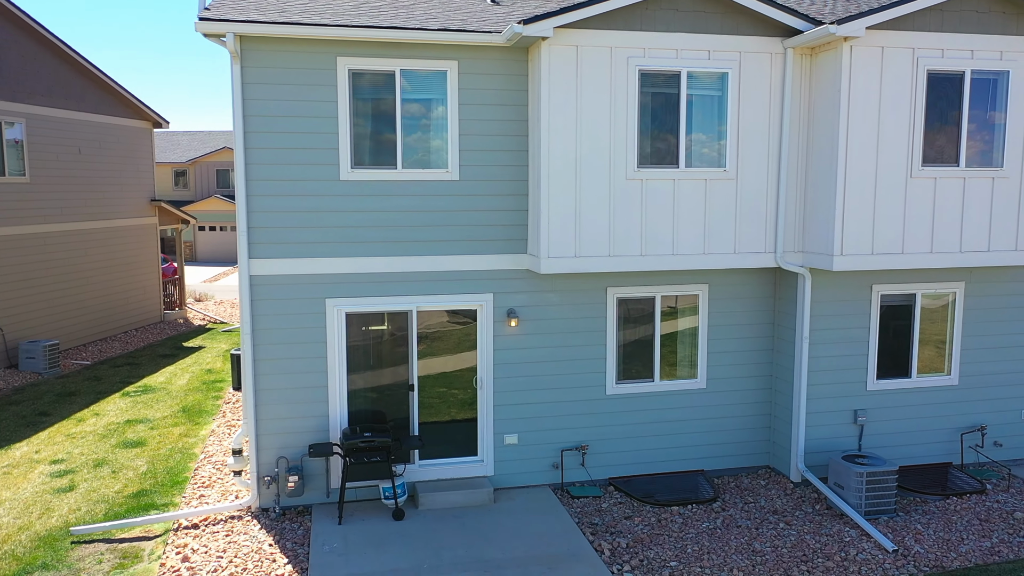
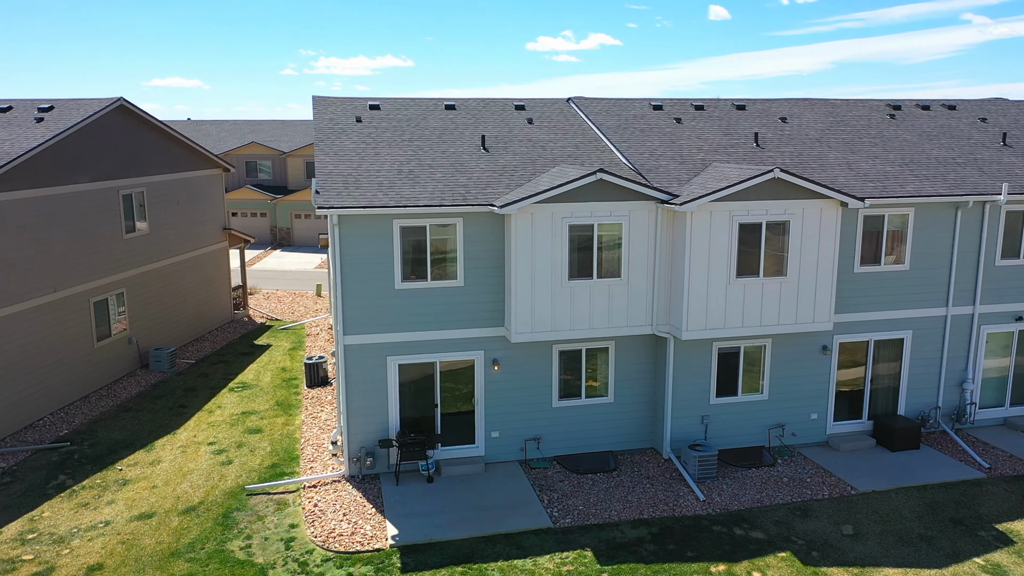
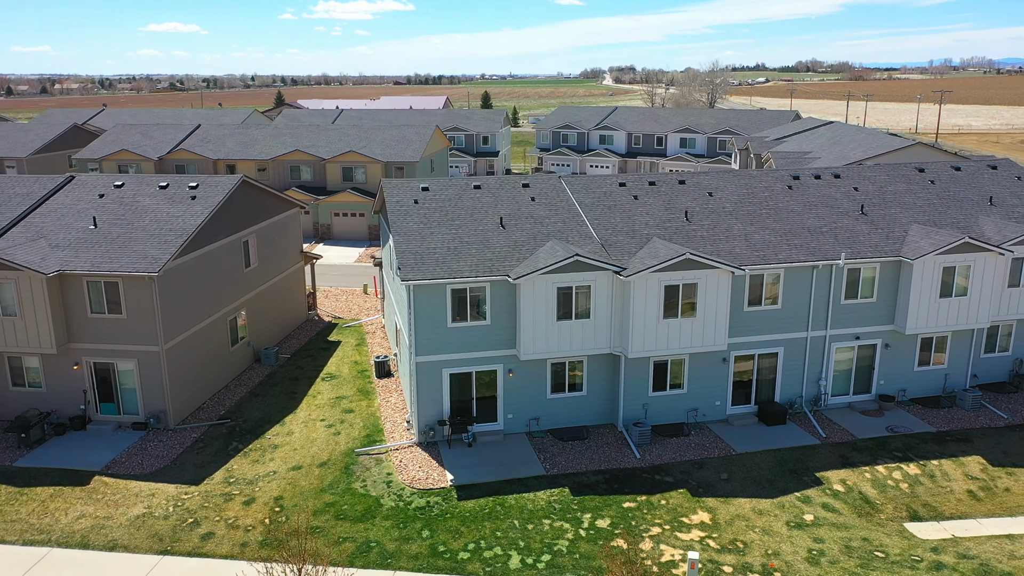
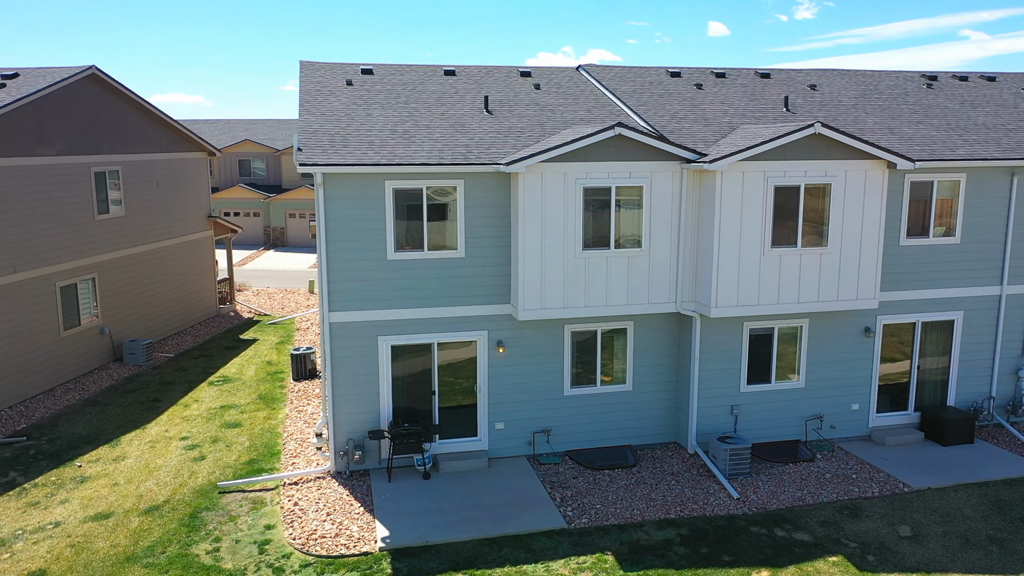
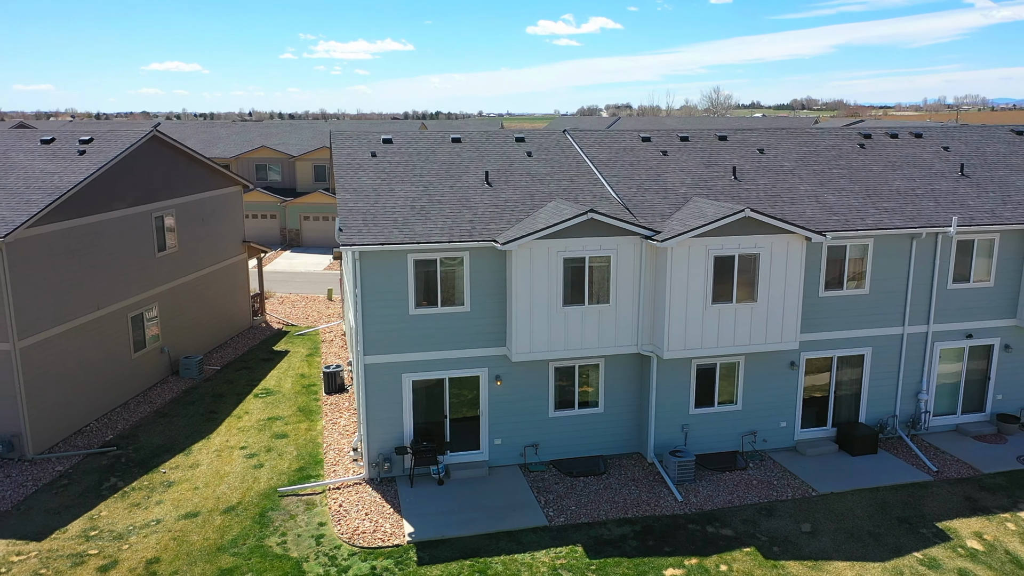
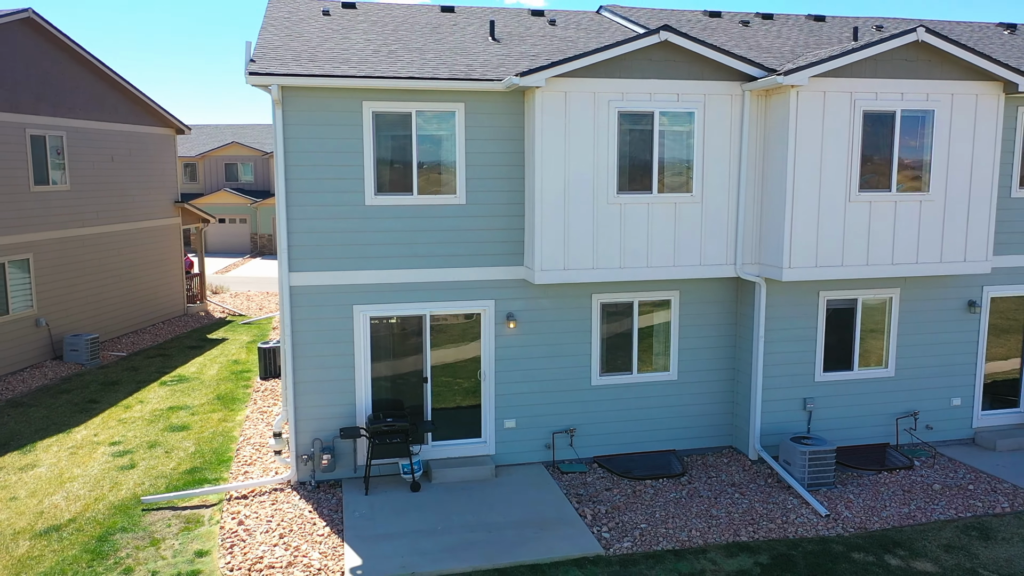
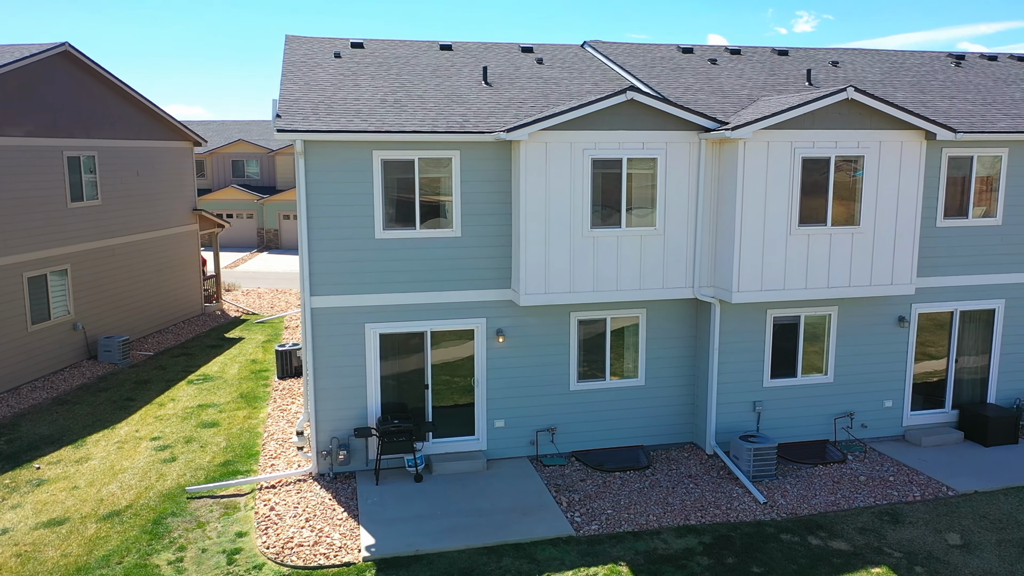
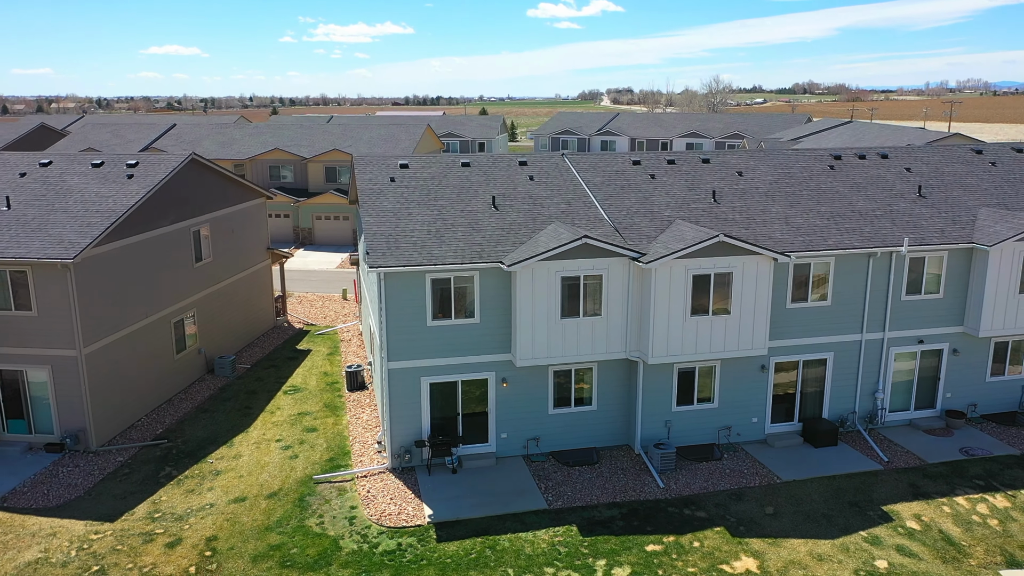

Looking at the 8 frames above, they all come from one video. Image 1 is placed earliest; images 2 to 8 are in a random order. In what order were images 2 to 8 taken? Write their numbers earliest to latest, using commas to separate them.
6, 7, 4, 2, 5, 8, 3
